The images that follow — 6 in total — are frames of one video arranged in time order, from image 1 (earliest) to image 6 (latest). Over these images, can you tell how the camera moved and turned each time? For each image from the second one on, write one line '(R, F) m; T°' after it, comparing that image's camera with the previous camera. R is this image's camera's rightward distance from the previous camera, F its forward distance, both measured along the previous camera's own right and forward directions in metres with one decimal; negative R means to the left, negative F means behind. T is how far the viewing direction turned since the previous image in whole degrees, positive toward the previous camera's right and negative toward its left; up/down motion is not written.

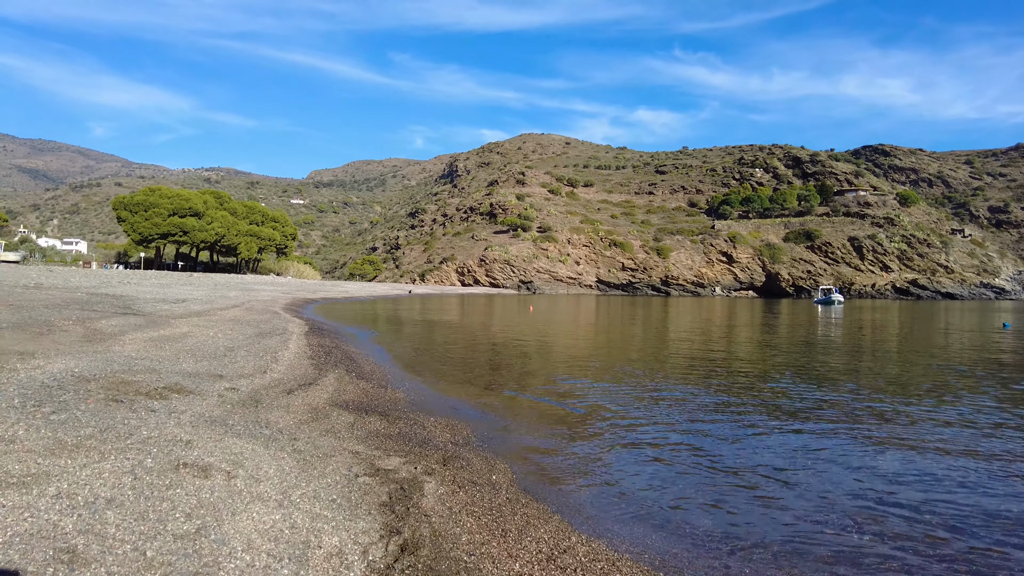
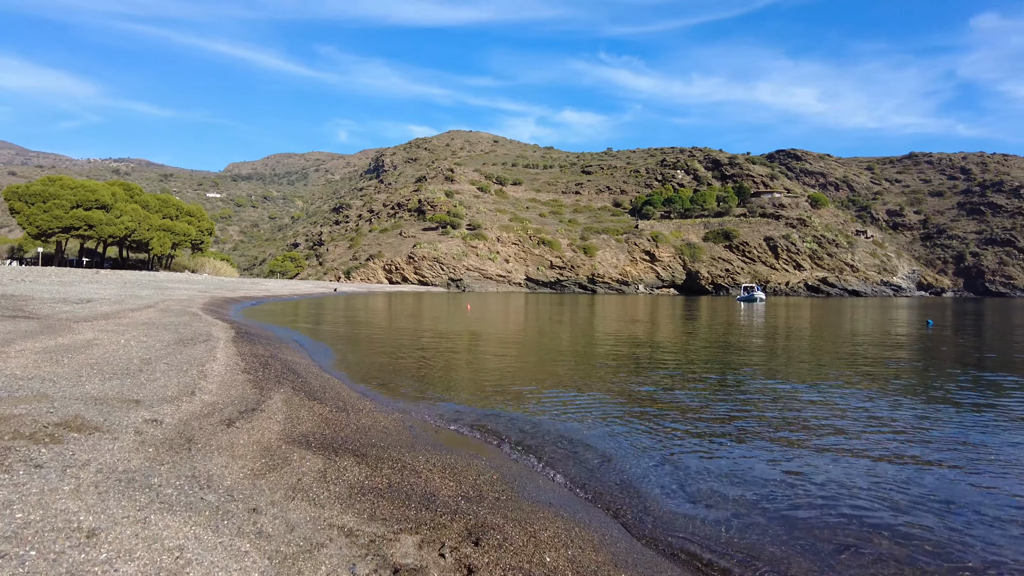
(-1.0, +2.0) m; +6°
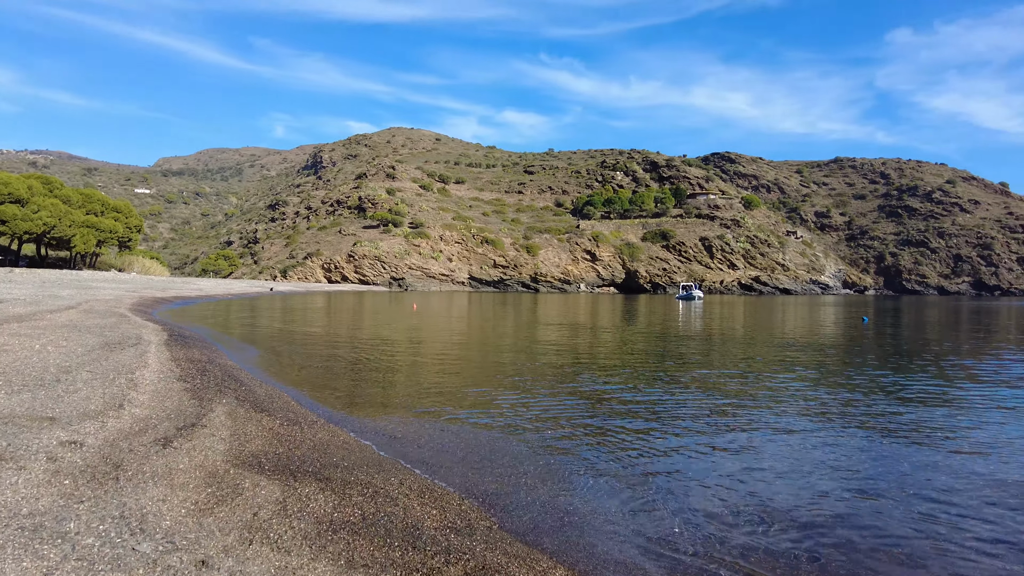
(-0.4, +0.9) m; +5°
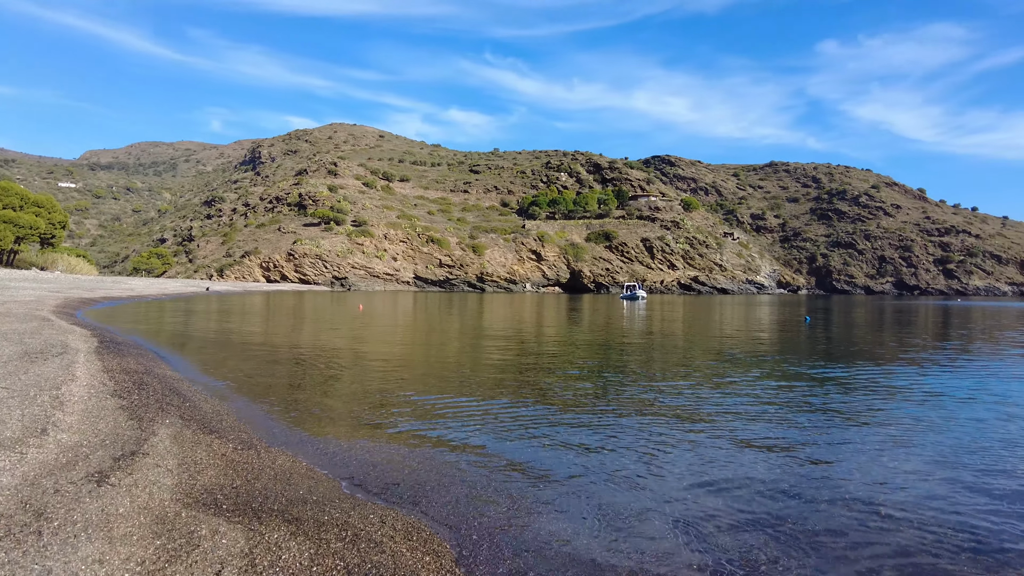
(-0.5, +0.8) m; +5°
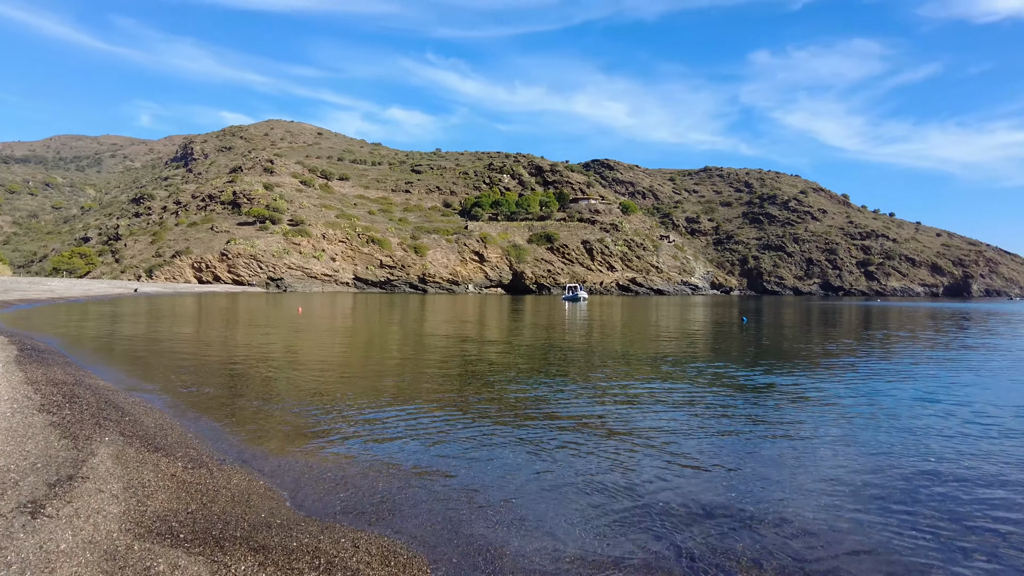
(-0.4, +0.3) m; +5°
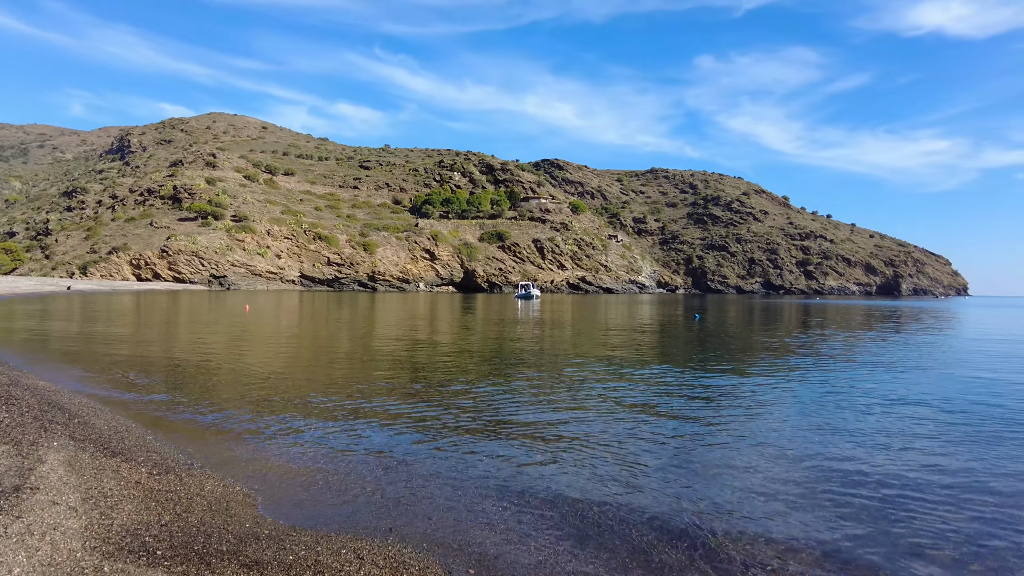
(-0.6, +0.6) m; +4°
